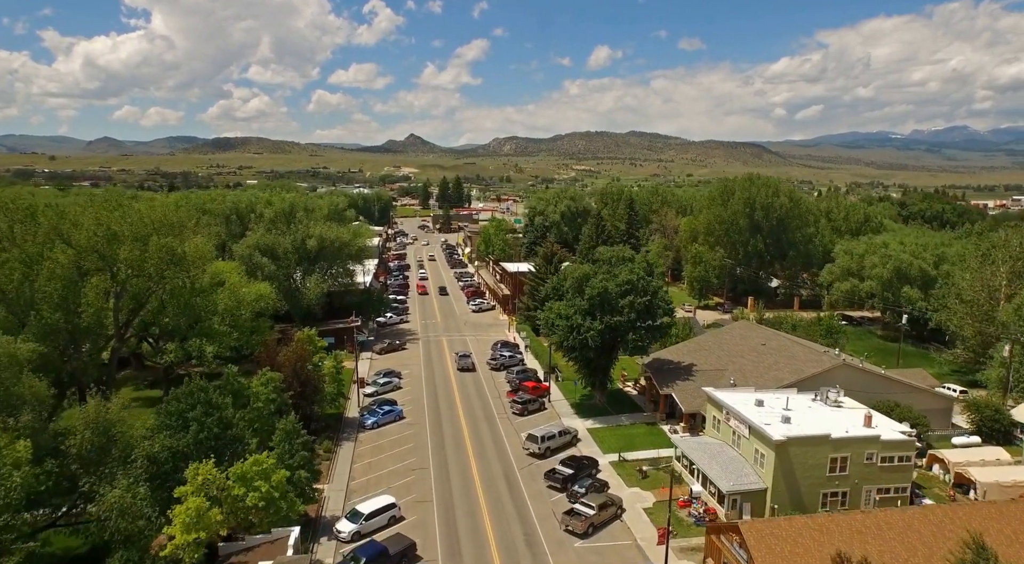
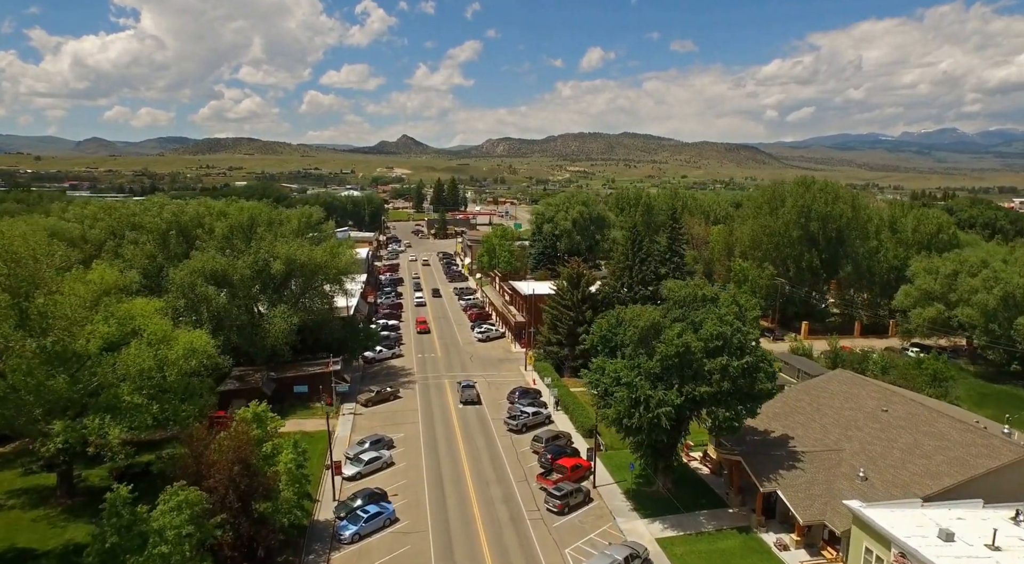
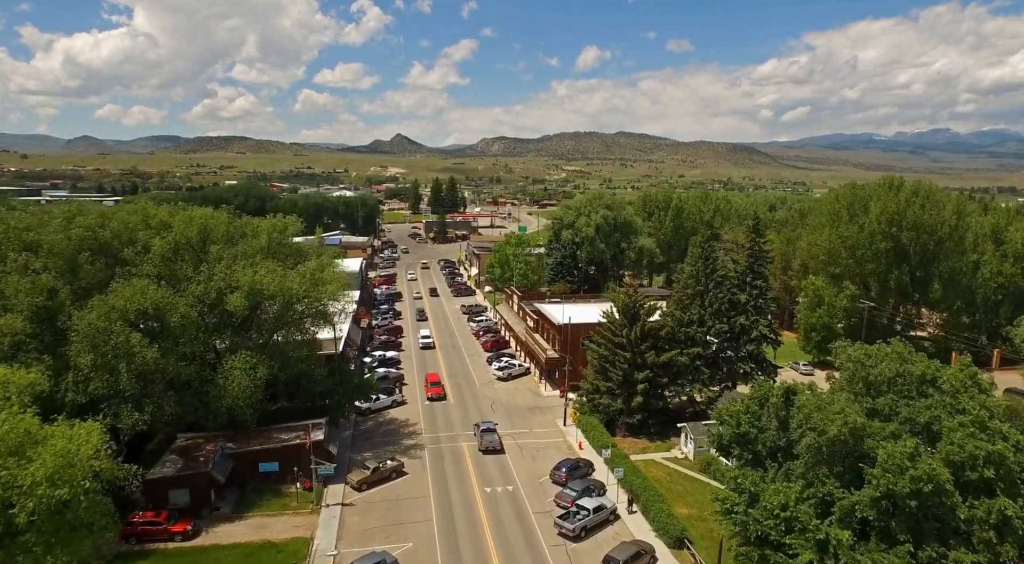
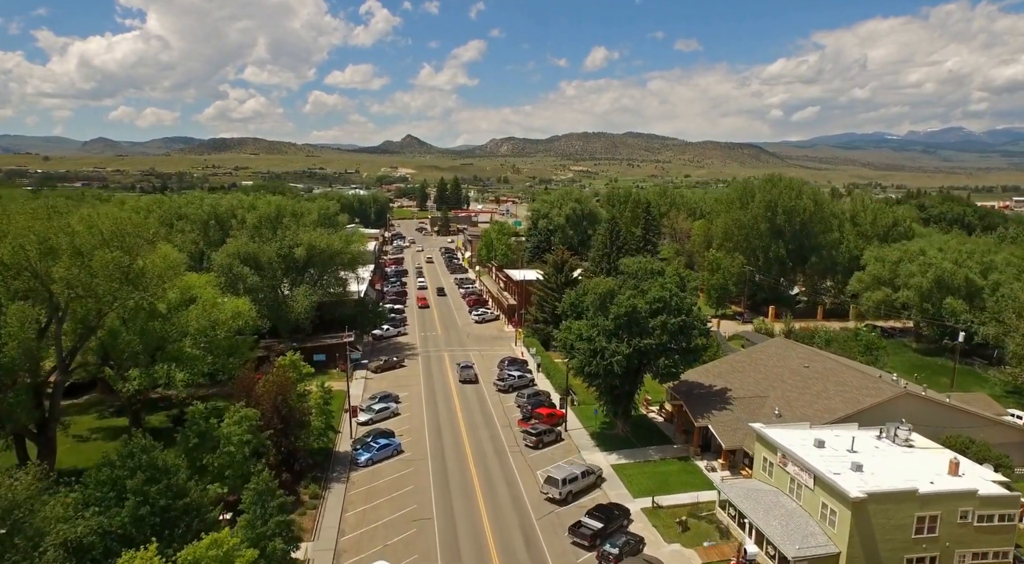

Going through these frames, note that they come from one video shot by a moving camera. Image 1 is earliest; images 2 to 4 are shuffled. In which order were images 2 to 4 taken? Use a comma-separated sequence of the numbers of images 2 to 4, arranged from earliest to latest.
4, 2, 3
